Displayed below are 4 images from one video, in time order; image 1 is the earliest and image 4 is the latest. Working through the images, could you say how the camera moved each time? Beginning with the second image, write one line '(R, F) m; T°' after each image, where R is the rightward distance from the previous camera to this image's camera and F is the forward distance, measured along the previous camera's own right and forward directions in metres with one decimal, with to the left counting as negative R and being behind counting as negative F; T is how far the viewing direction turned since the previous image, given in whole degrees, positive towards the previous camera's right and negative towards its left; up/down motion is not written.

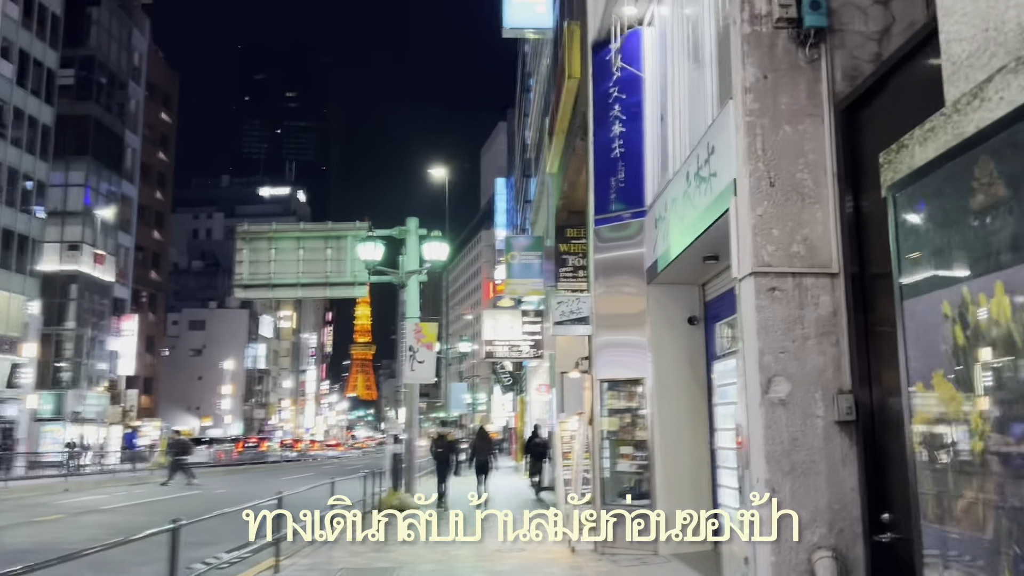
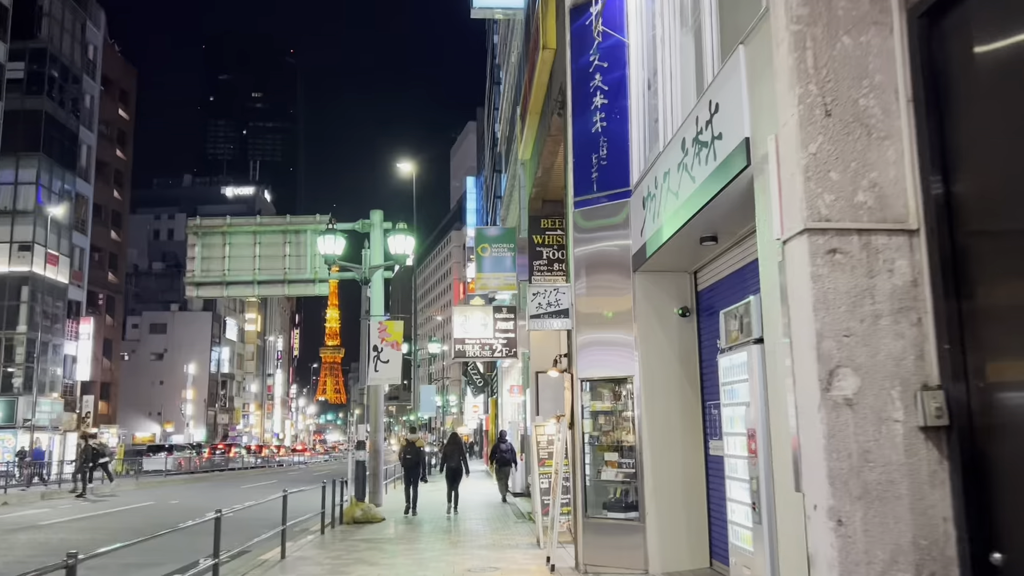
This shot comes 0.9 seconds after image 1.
(0.0, +1.1) m; +2°
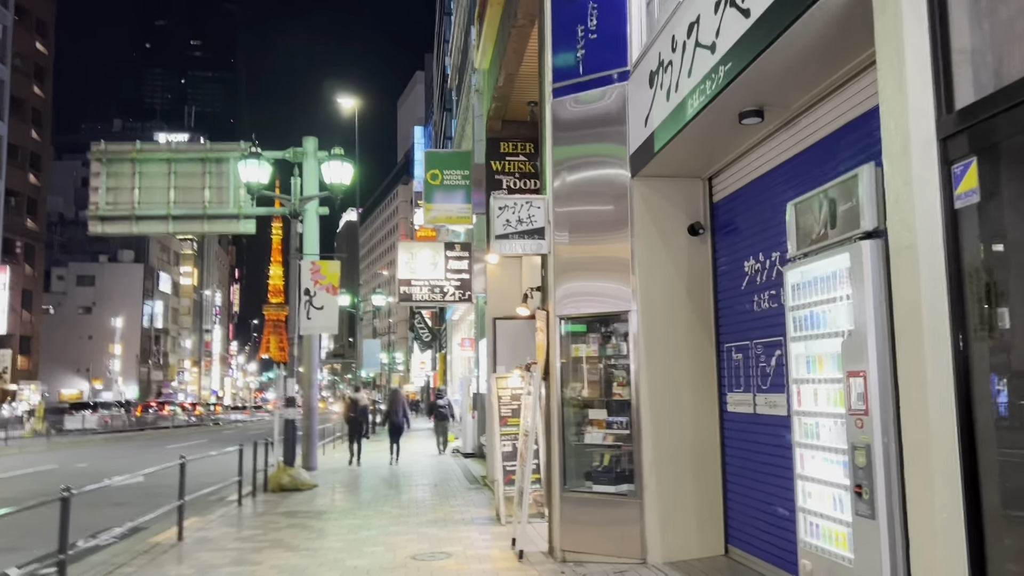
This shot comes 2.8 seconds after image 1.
(-0.1, +2.3) m; +4°
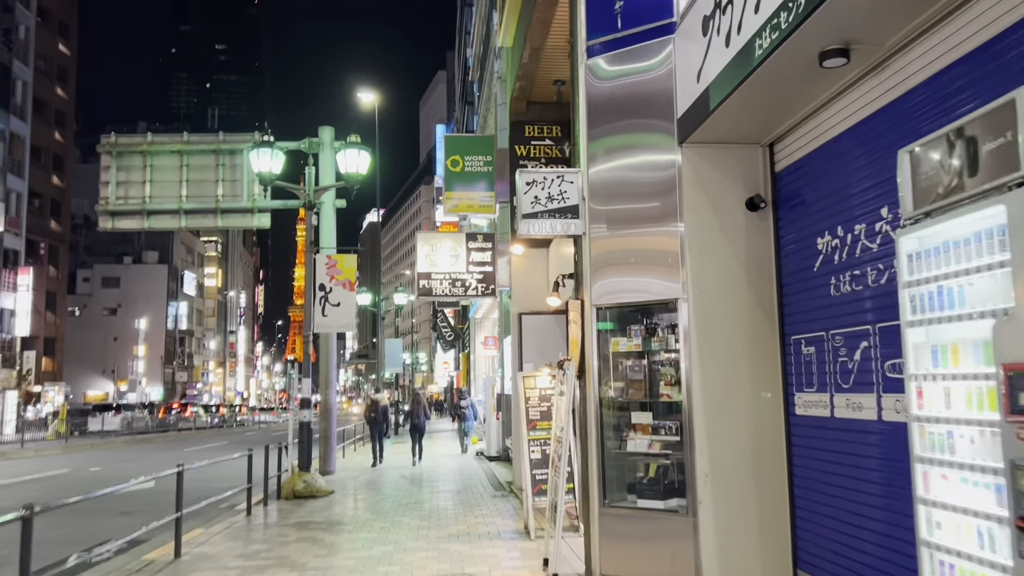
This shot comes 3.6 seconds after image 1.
(-0.1, +1.0) m; -2°
